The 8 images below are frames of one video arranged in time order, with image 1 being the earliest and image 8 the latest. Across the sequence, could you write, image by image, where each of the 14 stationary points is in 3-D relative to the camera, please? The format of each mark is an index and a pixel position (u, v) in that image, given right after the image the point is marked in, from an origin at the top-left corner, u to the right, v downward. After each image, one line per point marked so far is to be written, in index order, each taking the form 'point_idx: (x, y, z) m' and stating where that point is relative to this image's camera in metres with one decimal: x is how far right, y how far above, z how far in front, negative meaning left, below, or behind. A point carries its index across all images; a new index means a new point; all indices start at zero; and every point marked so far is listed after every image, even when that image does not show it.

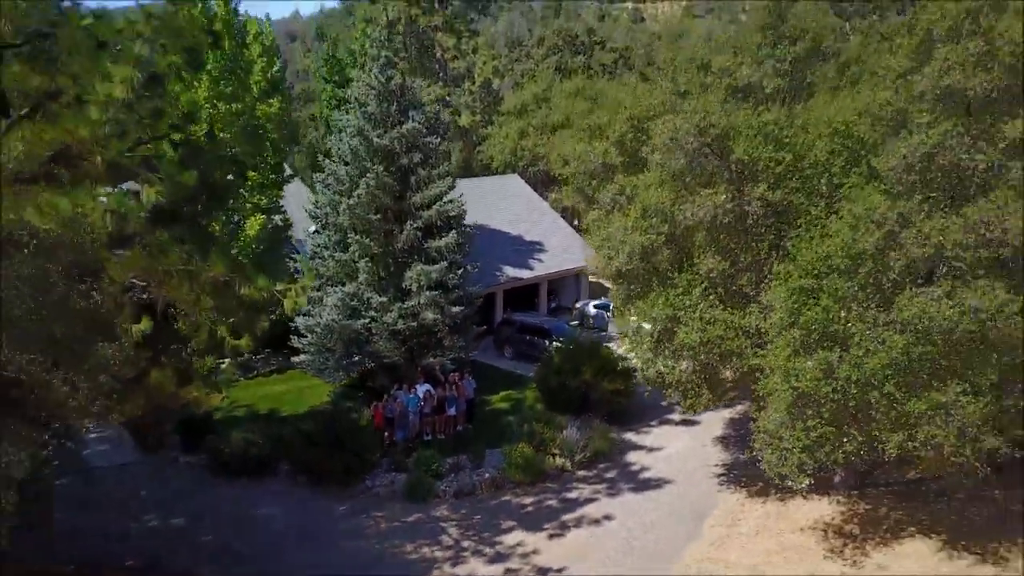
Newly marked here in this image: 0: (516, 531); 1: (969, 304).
0: (0.0, -1.8, +6.3) m
1: (+2.5, -0.1, +4.6) m
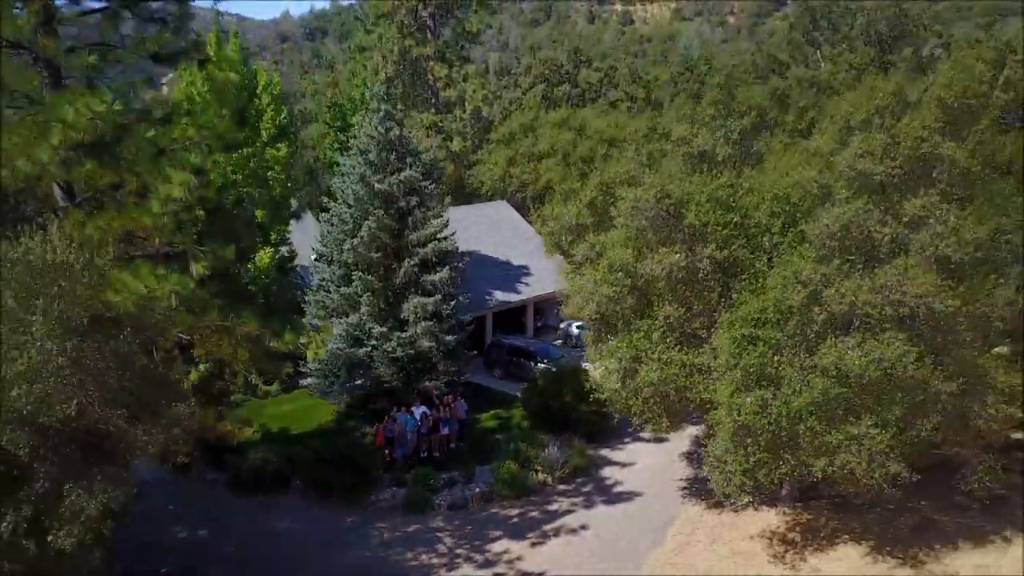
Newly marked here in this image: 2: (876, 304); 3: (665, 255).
0: (-0.1, -2.2, +7.2) m
1: (+2.4, -0.4, +5.5) m
2: (+2.4, -0.1, +5.6) m
3: (+1.2, +0.2, +6.7) m
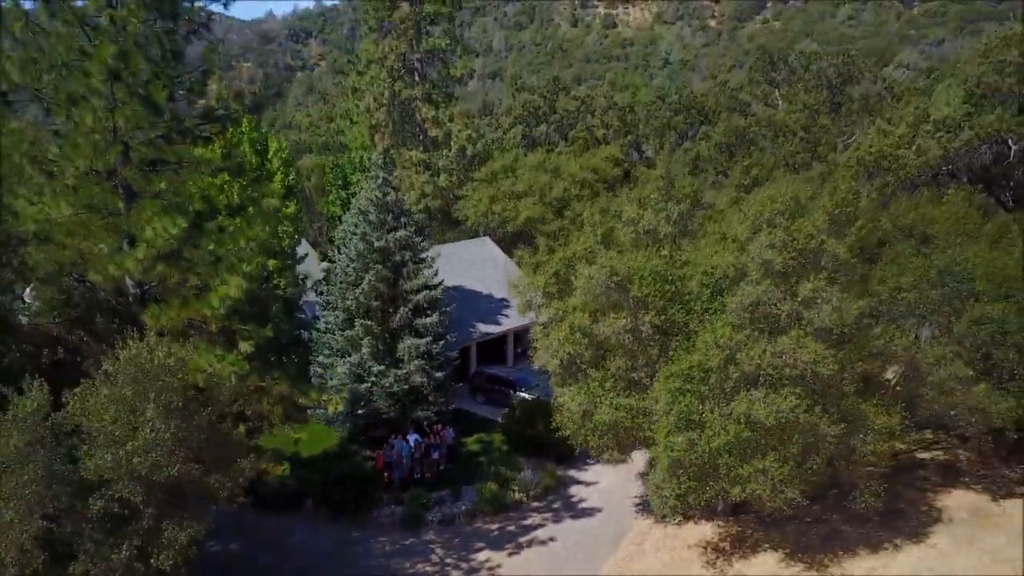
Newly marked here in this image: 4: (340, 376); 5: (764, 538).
0: (-0.3, -2.7, +8.7) m
1: (+2.2, -1.0, +7.0) m
2: (+2.2, -0.7, +7.1) m
3: (+1.0, -0.3, +8.2) m
4: (-2.2, -1.1, +10.4) m
5: (+2.6, -2.6, +8.6) m
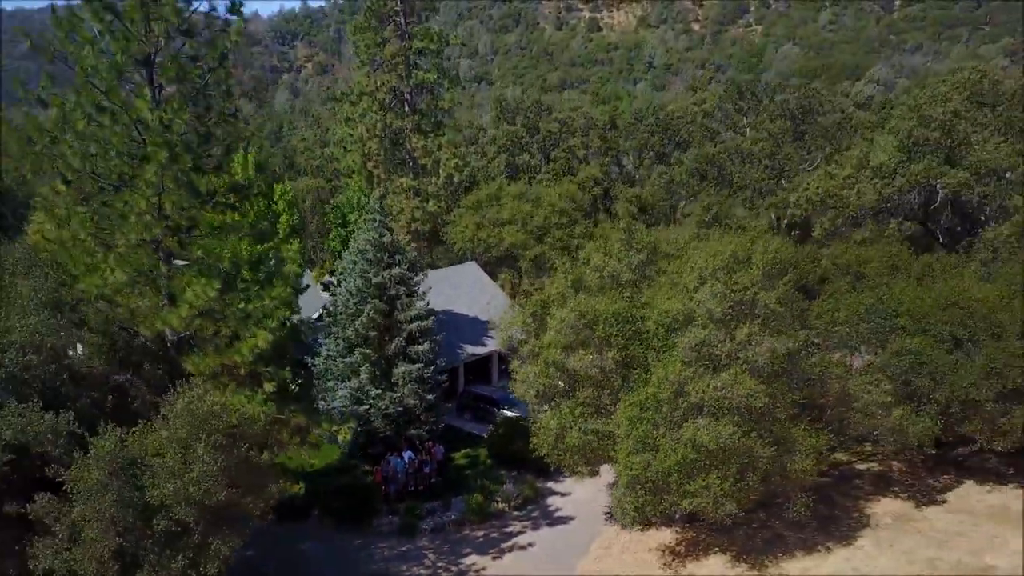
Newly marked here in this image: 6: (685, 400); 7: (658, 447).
0: (-0.5, -3.2, +9.9) m
1: (+2.0, -1.4, +8.3) m
2: (+2.1, -1.1, +8.4) m
3: (+0.8, -0.8, +9.4) m
4: (-2.4, -1.5, +11.6) m
5: (+2.4, -3.0, +9.9) m
6: (+1.8, -1.2, +8.6) m
7: (+1.5, -1.6, +8.6) m
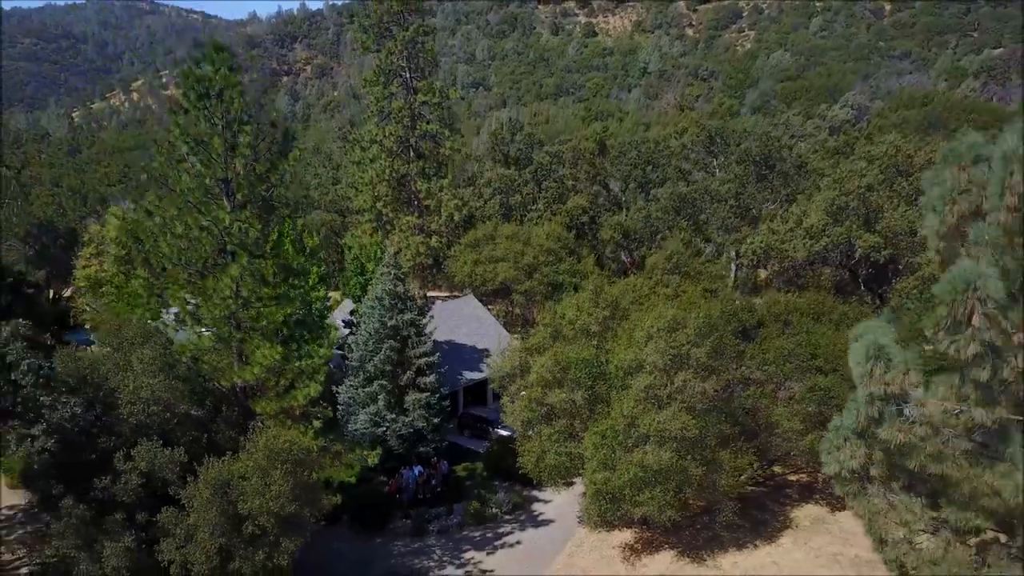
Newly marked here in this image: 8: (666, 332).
0: (-0.6, -3.9, +12.4) m
1: (+1.9, -2.2, +10.8) m
2: (+1.9, -1.8, +10.9) m
3: (+0.7, -1.5, +11.9) m
4: (-2.6, -2.3, +14.1) m
5: (+2.3, -3.8, +12.4) m
6: (+1.7, -1.9, +11.1) m
7: (+1.4, -2.4, +11.1) m
8: (+2.1, -0.6, +11.7) m
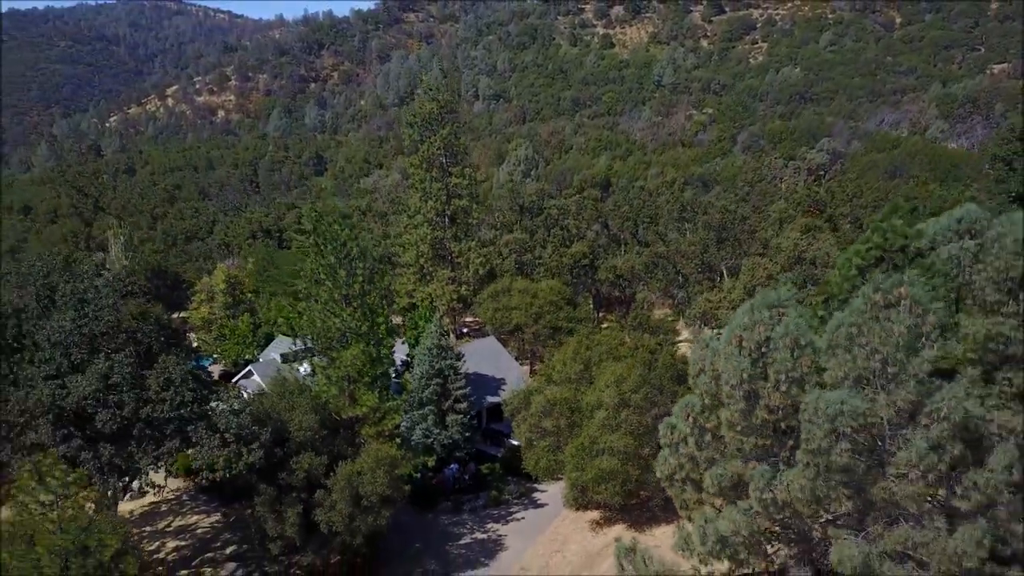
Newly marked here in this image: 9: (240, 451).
0: (-0.5, -5.3, +18.8) m
1: (+2.0, -3.6, +17.1) m
2: (+2.1, -3.3, +17.2) m
3: (+0.8, -2.9, +18.2) m
4: (-2.4, -3.6, +20.5) m
5: (+2.4, -5.2, +18.7) m
6: (+1.8, -3.3, +17.4) m
7: (+1.5, -3.8, +17.4) m
8: (+2.3, -2.0, +18.0) m
9: (-4.7, -2.9, +14.4) m
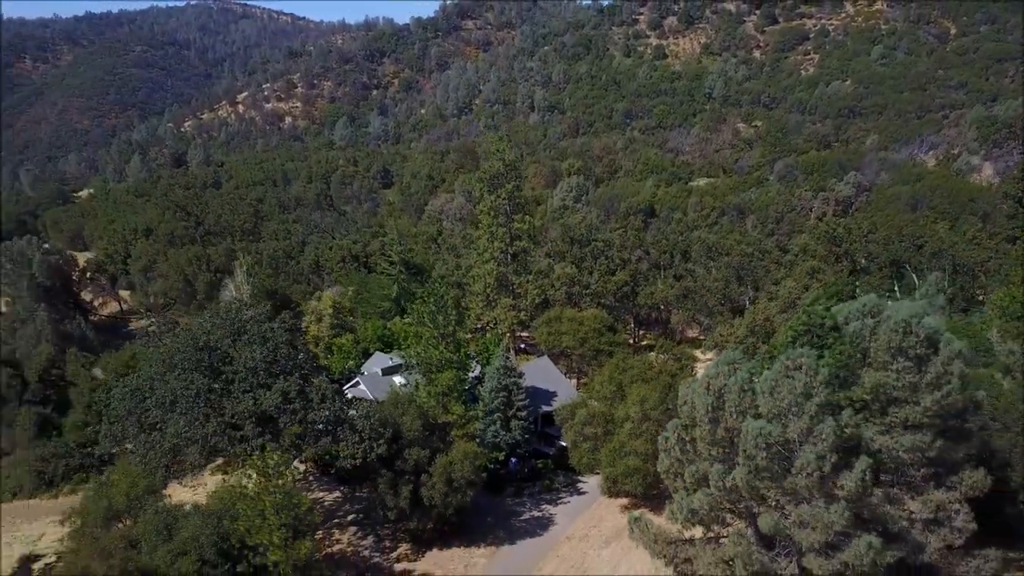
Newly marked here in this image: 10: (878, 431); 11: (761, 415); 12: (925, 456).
0: (+1.0, -6.5, +24.7) m
1: (+3.4, -4.8, +22.8) m
2: (+3.4, -4.4, +22.9) m
3: (+2.3, -4.1, +24.0) m
4: (-0.8, -4.7, +26.5) m
5: (+3.9, -6.4, +24.4) m
6: (+3.2, -4.5, +23.1) m
7: (+2.9, -5.0, +23.2) m
8: (+3.7, -3.2, +23.7) m
9: (-3.5, -3.9, +20.6) m
10: (+7.1, -2.8, +16.1) m
11: (+4.6, -2.3, +15.2) m
12: (+8.0, -3.2, +15.9) m
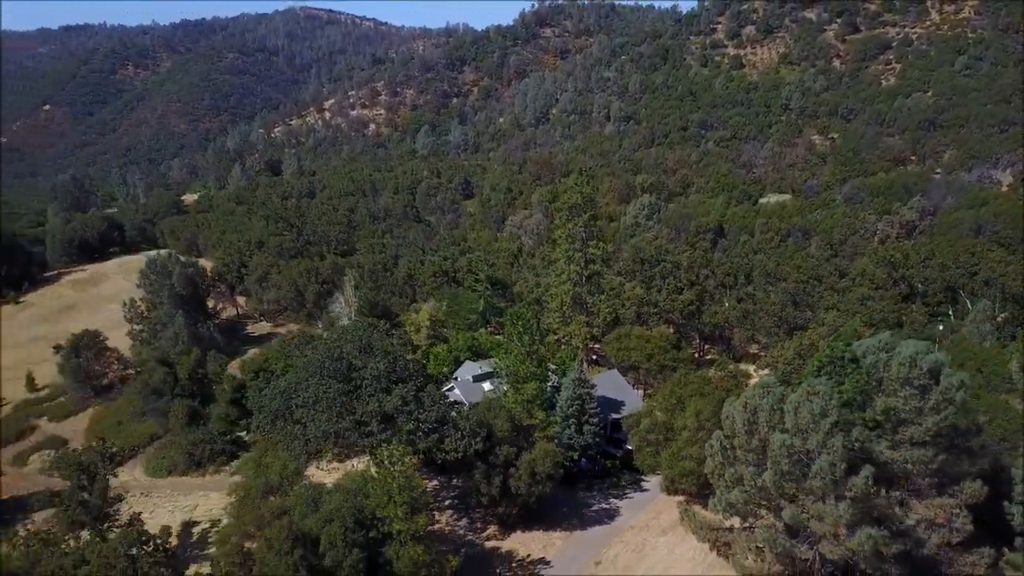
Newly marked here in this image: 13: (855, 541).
0: (+3.5, -7.3, +28.7) m
1: (+5.7, -5.7, +26.7) m
2: (+5.8, -5.3, +26.7) m
3: (+4.7, -4.9, +28.0) m
4: (+1.9, -5.6, +30.7) m
5: (+6.3, -7.3, +28.2) m
6: (+5.6, -5.4, +27.0) m
7: (+5.3, -5.9, +27.1) m
8: (+6.2, -4.1, +27.6) m
9: (-1.3, -4.7, +25.0) m
10: (+8.9, -3.8, +19.7) m
11: (+6.3, -3.3, +19.0) m
12: (+9.7, -4.2, +19.4) m
13: (+7.5, -5.6, +18.2) m
